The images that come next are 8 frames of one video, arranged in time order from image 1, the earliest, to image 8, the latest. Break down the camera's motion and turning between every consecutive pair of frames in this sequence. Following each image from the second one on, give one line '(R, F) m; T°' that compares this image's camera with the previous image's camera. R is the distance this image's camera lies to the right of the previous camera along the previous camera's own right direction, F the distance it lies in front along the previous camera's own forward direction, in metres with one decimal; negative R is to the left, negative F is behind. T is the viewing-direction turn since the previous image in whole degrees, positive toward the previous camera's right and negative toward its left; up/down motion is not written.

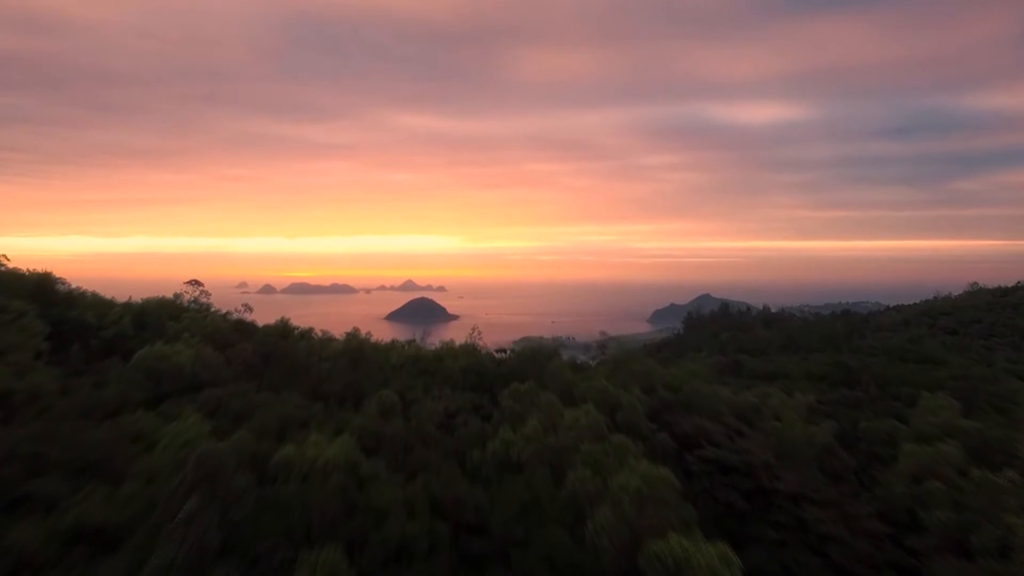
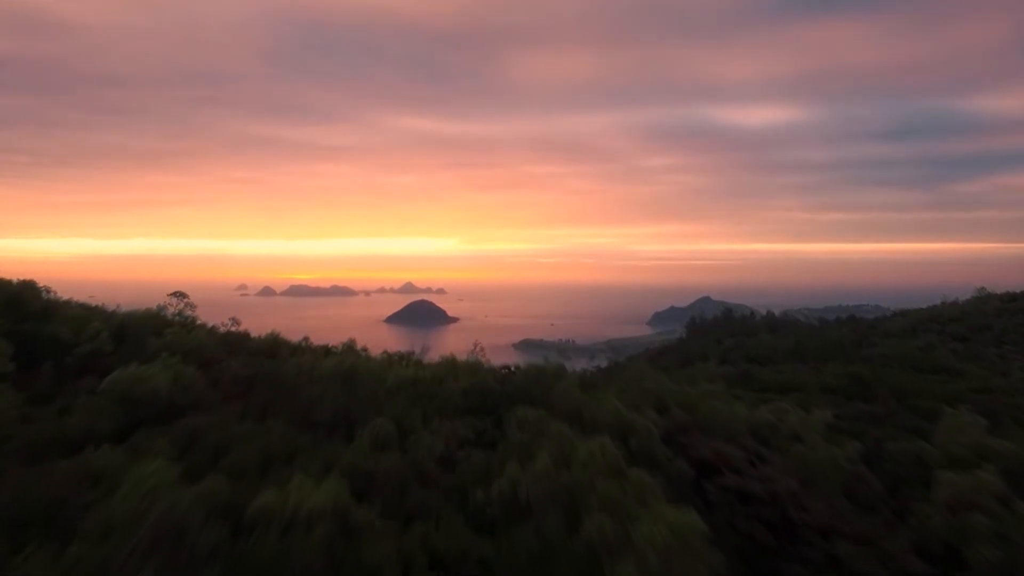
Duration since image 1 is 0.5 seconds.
(0.0, +0.4) m; 0°
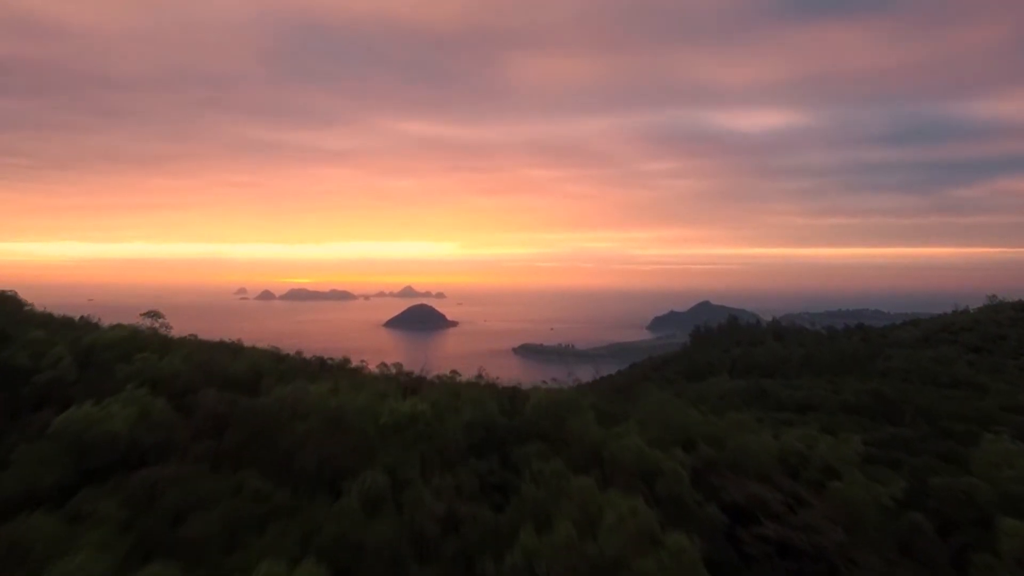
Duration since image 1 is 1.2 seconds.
(-0.1, +0.6) m; 0°
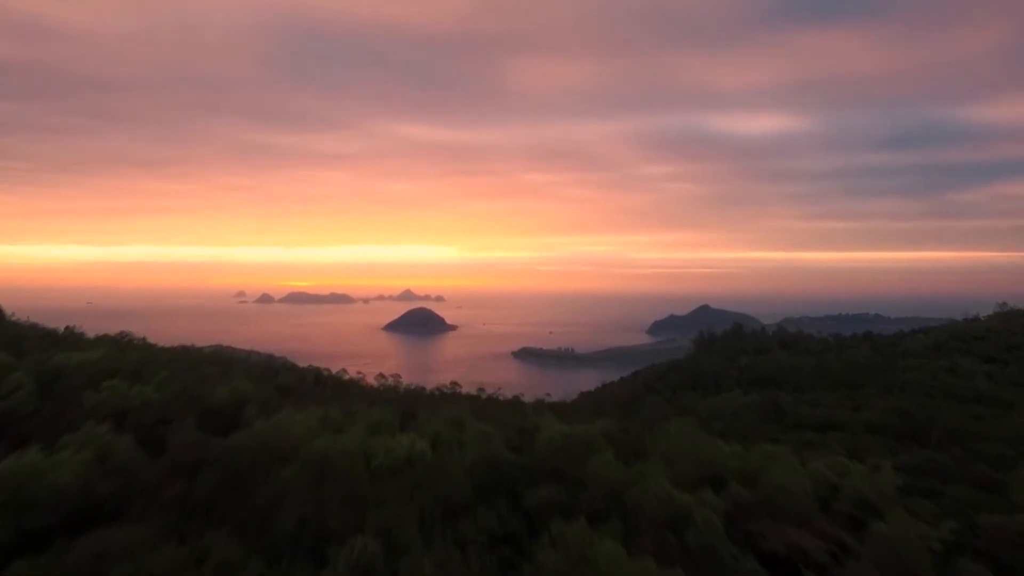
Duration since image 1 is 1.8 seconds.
(-0.1, +0.6) m; 0°
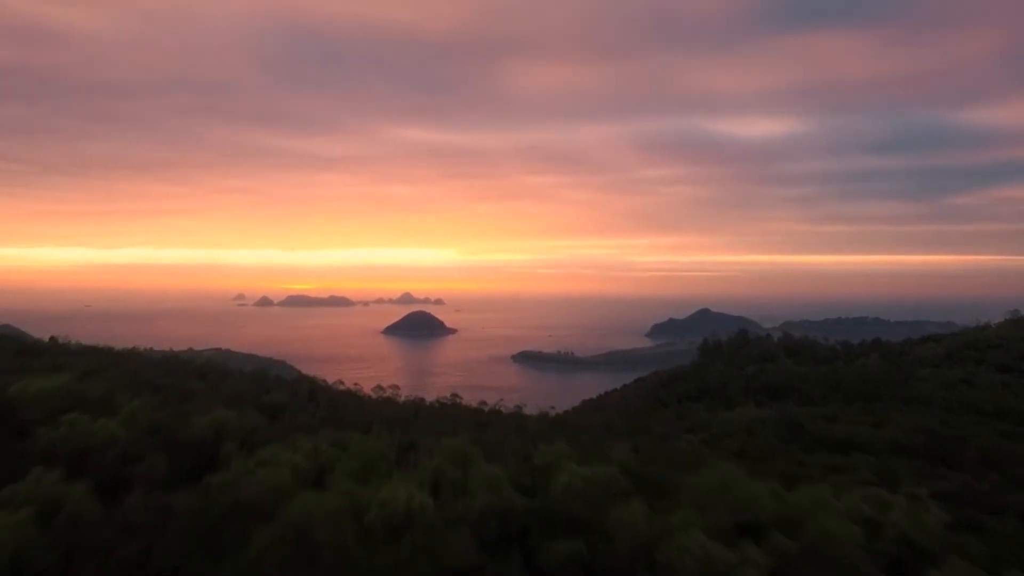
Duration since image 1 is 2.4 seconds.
(-0.1, +0.6) m; 0°
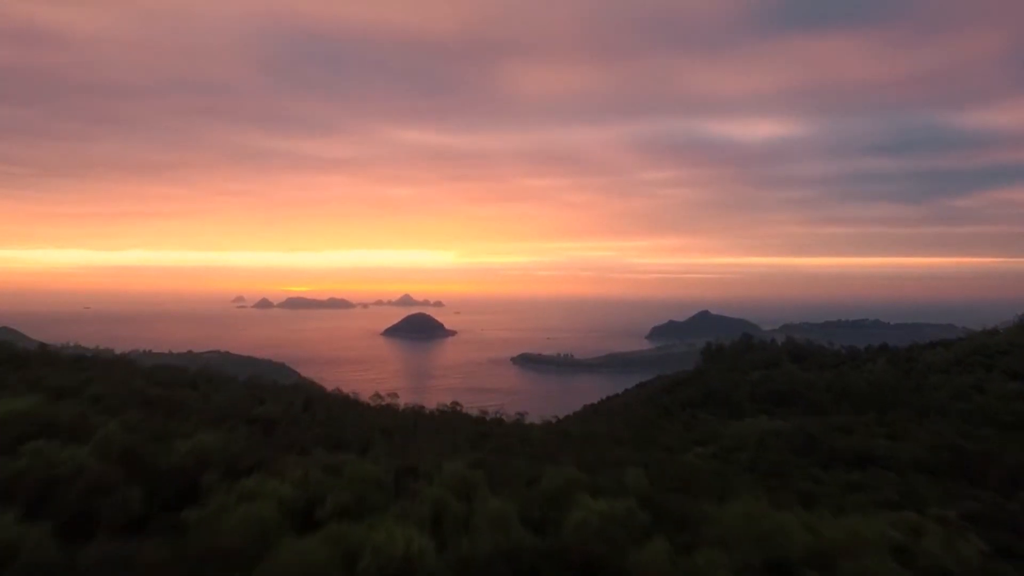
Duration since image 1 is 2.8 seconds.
(0.0, +0.4) m; 0°
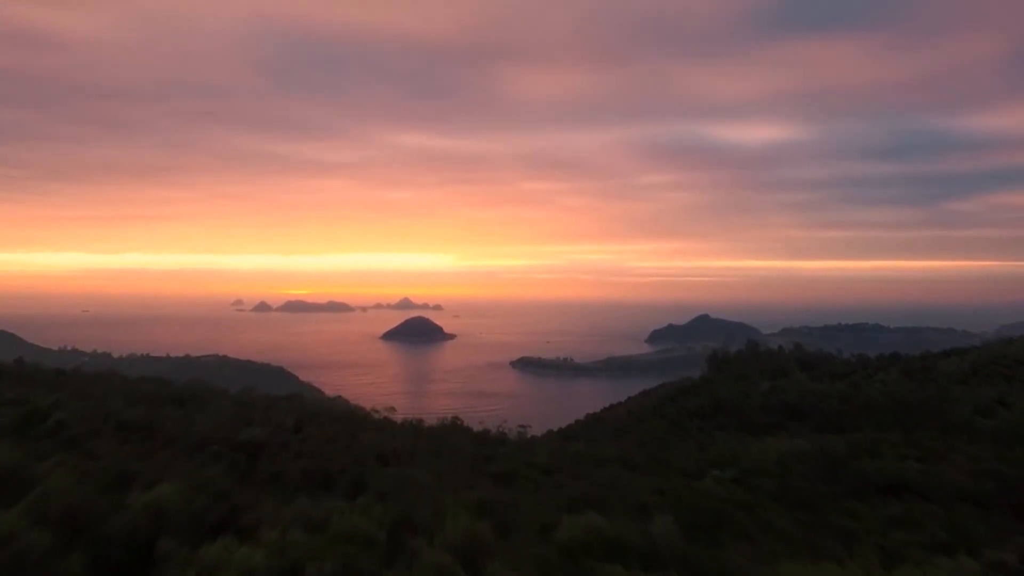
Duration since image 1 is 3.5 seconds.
(-0.1, +0.7) m; 0°
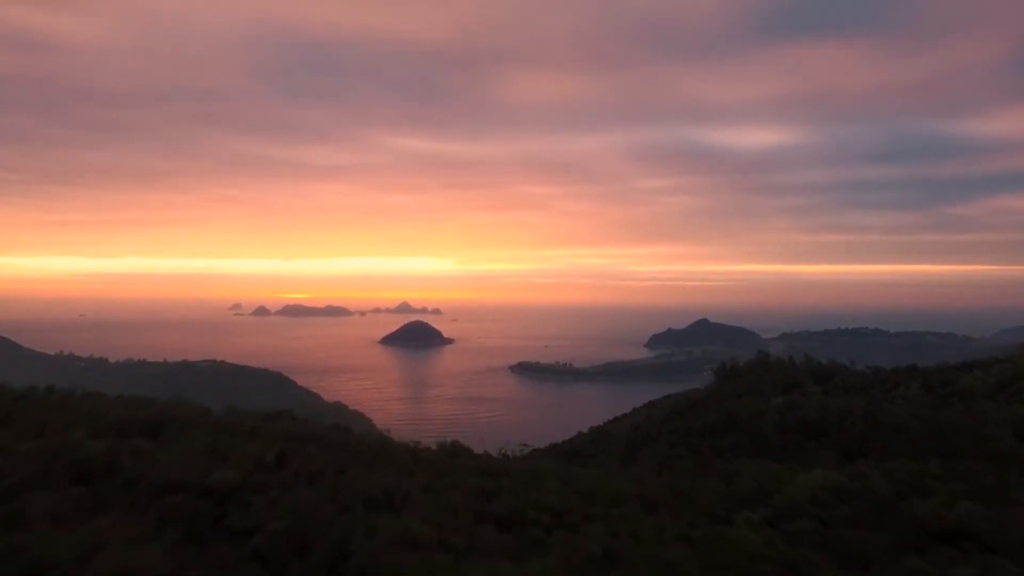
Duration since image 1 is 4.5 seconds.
(-0.1, +1.1) m; 0°
